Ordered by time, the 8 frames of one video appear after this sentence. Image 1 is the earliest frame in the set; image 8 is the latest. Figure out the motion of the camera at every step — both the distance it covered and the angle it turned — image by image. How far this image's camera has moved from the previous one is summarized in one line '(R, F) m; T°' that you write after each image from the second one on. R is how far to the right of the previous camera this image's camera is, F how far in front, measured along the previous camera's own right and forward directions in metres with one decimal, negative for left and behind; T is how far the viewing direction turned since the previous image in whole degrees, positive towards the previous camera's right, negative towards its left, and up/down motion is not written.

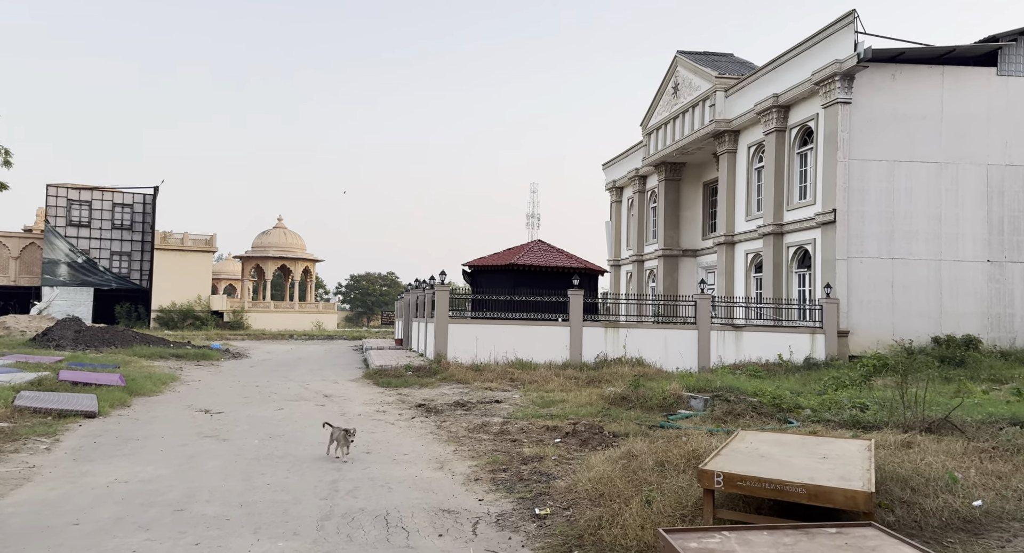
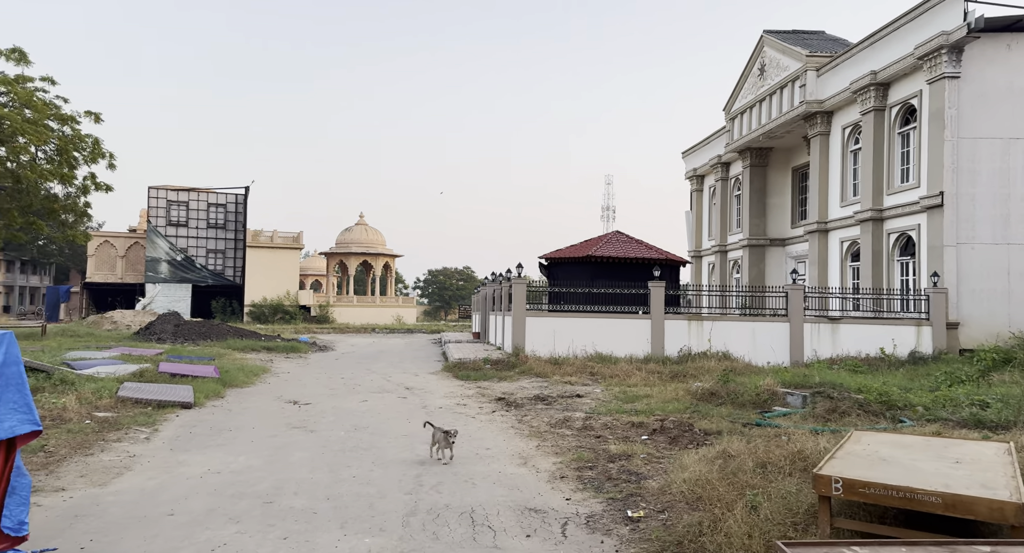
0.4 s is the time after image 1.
(-0.1, +0.2) m; -6°
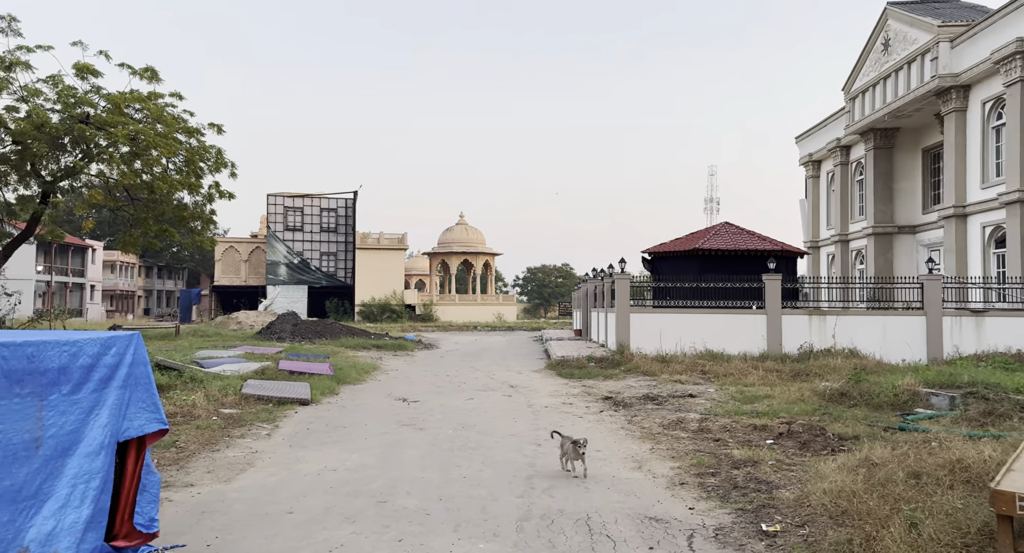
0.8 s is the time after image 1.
(-0.1, +0.2) m; -8°
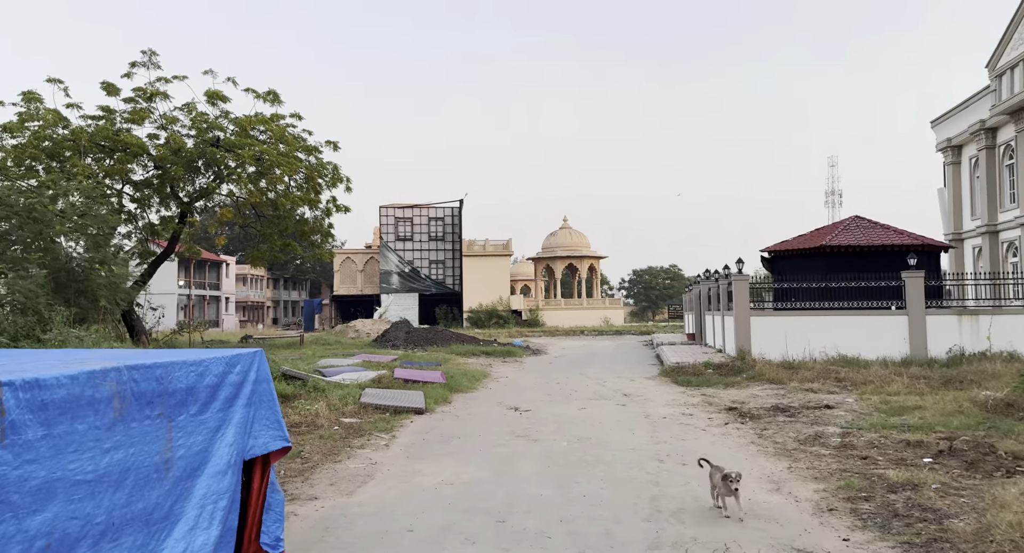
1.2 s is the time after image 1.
(-0.1, +0.2) m; -9°
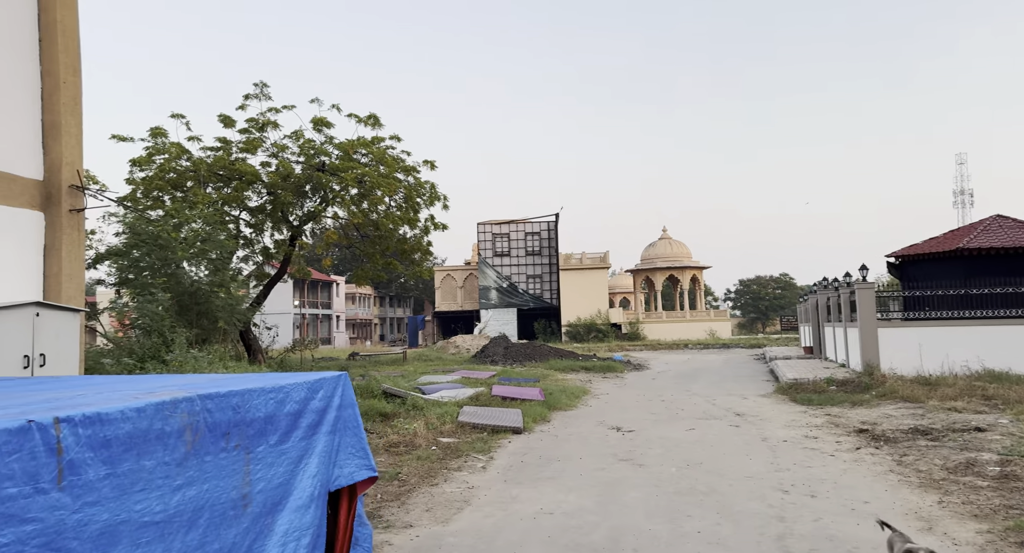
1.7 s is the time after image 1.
(0.0, +0.4) m; -8°
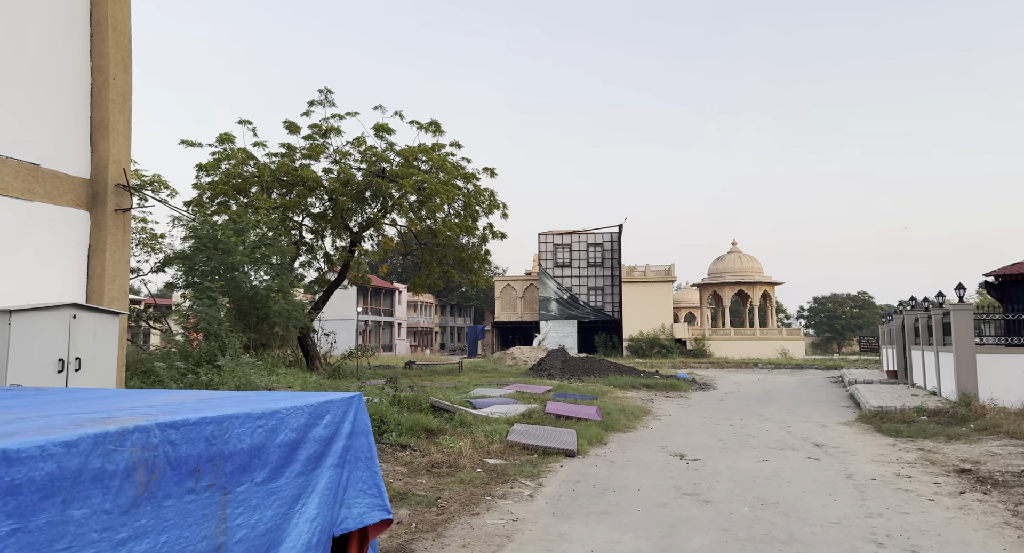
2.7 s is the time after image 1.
(+0.1, +0.6) m; -5°
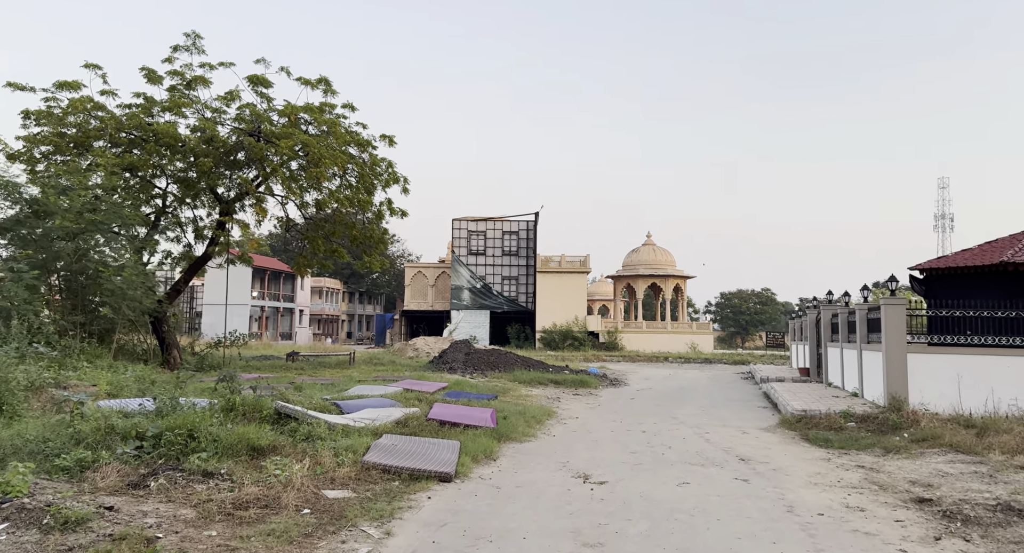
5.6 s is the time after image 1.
(+0.5, +1.9) m; +7°
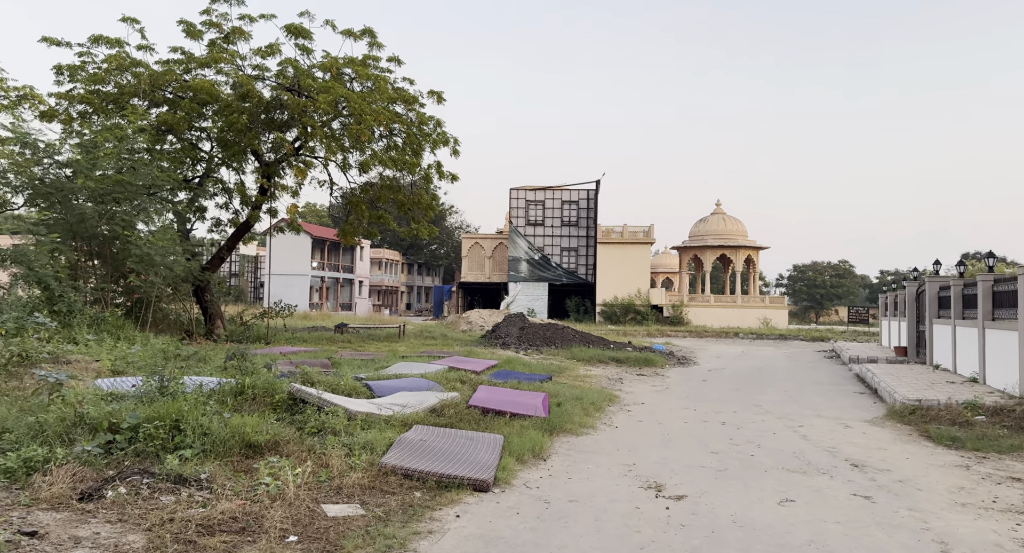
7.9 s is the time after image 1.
(0.0, +1.4) m; -5°
